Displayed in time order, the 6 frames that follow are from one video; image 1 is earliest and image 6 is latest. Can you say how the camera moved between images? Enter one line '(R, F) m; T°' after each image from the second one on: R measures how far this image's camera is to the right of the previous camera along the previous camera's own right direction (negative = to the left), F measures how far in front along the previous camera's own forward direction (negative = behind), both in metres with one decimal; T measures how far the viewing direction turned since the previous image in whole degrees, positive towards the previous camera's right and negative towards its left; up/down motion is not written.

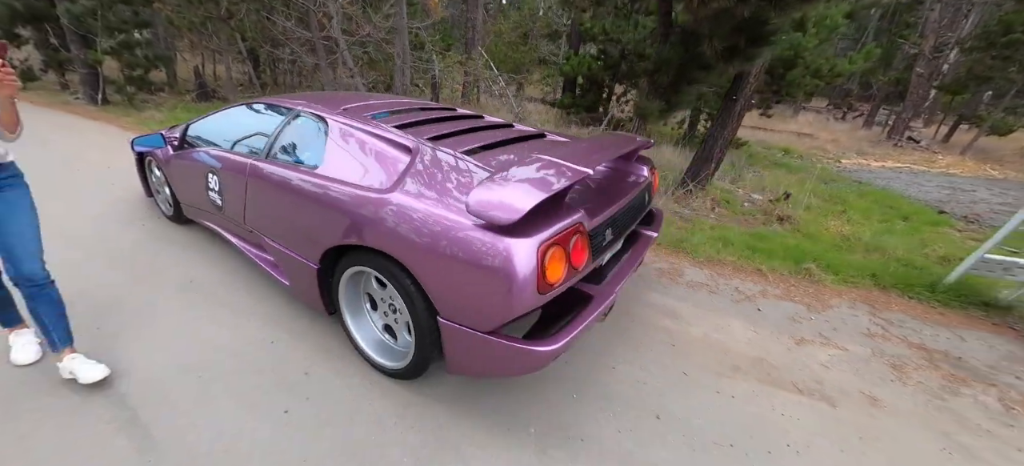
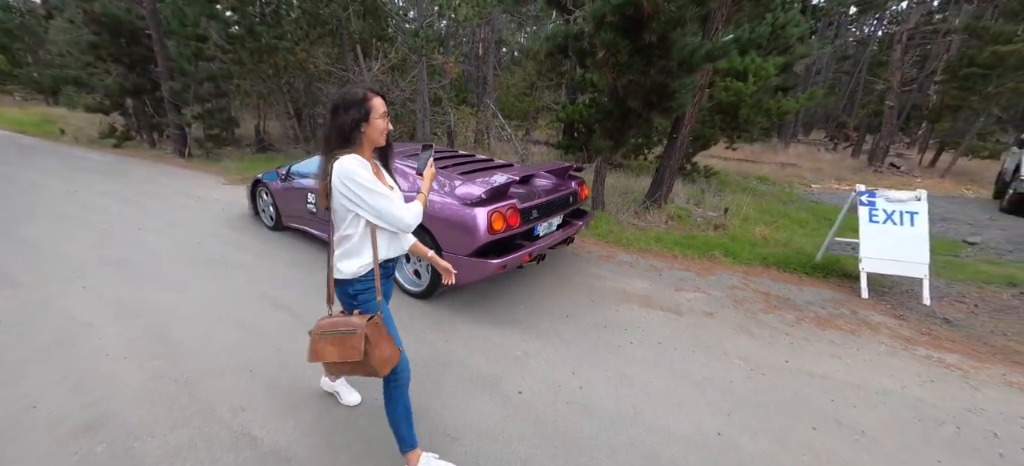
(+0.4, -1.5) m; -3°
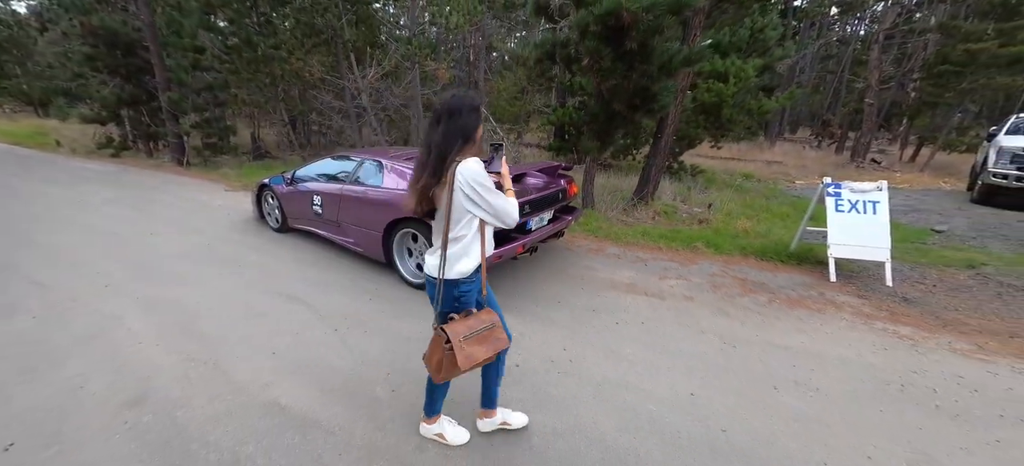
(0.0, -0.3) m; +1°
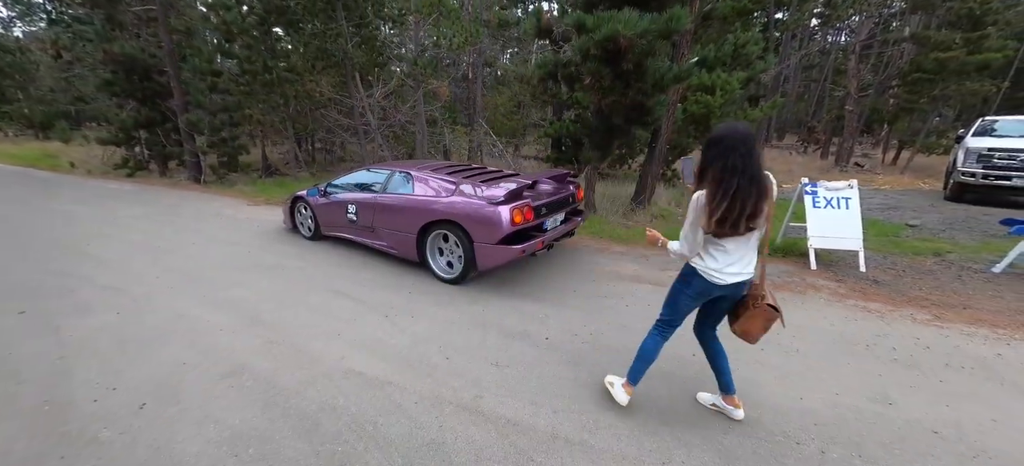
(-0.3, -0.5) m; +1°
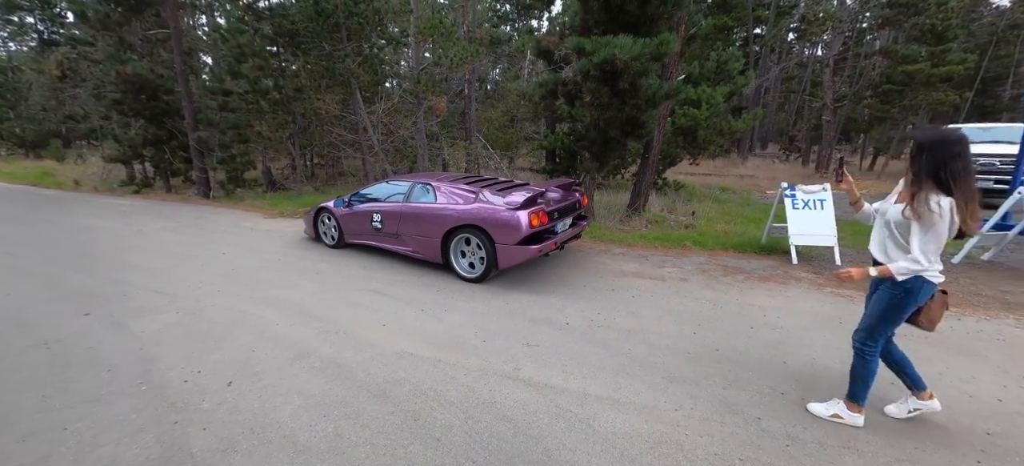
(-0.3, -0.5) m; +1°
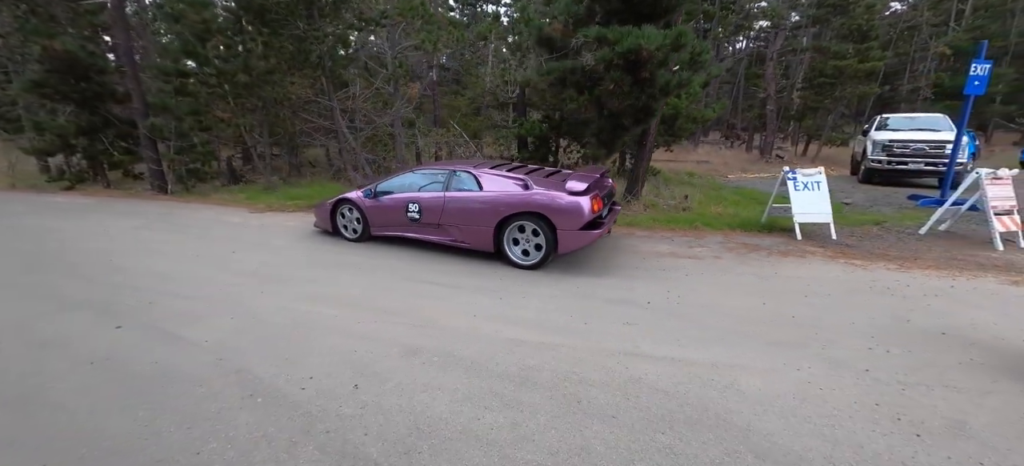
(-1.3, 0.0) m; +7°
